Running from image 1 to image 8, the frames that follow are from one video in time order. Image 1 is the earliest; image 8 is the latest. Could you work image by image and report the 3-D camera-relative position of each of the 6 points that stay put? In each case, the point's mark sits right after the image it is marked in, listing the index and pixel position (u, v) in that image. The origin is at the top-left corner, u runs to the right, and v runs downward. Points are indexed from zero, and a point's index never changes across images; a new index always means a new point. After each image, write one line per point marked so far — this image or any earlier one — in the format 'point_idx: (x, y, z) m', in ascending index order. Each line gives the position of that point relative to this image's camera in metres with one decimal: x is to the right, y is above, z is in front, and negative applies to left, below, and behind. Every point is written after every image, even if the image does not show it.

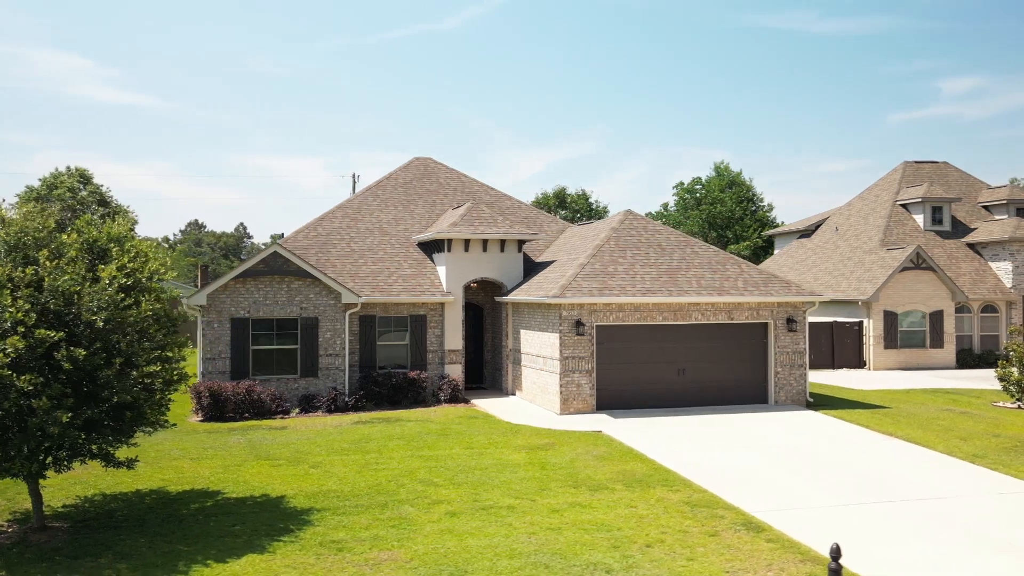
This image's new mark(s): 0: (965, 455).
0: (+7.9, -2.9, +12.6) m
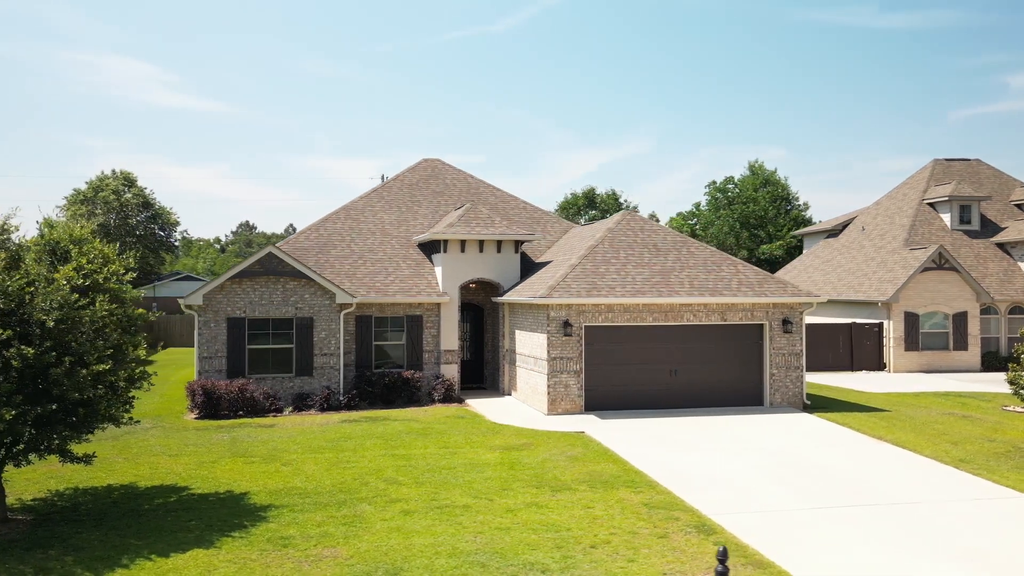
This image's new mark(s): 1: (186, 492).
0: (+7.4, -2.9, +12.3) m
1: (-4.6, -2.8, +10.1) m
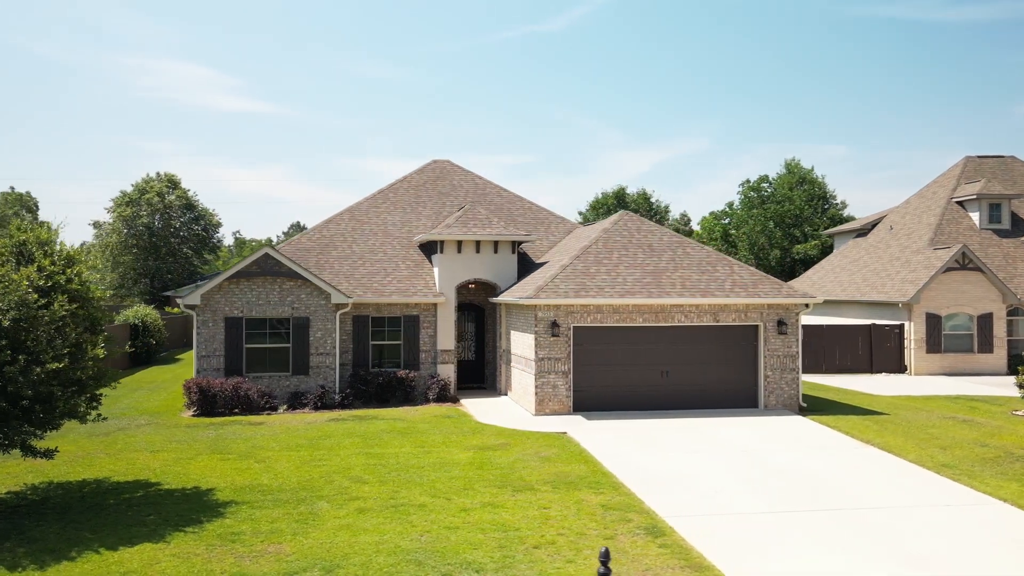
0: (+6.9, -2.9, +12.0) m
1: (-5.1, -2.8, +10.3) m
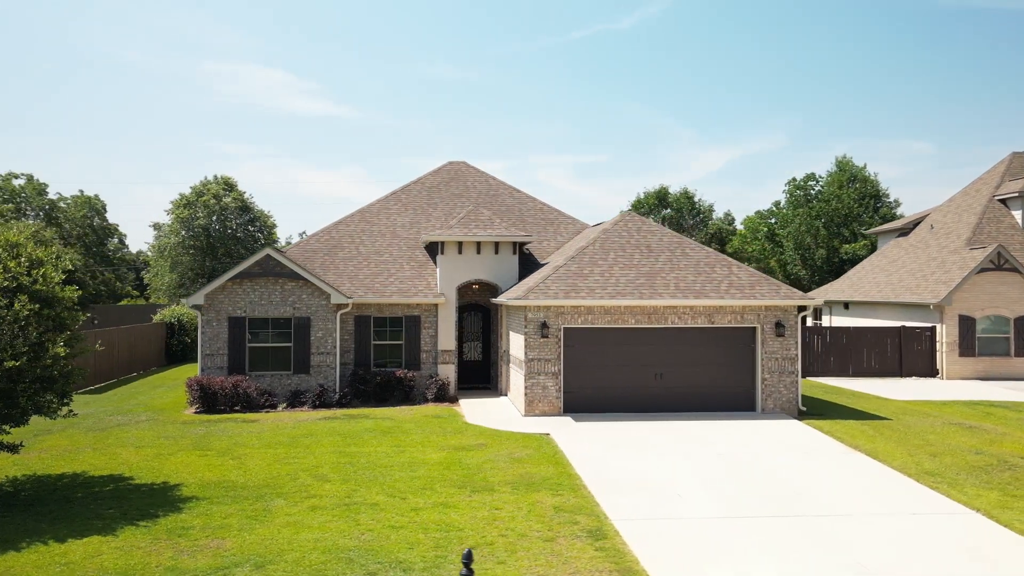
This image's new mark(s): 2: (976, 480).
0: (+6.4, -3.0, +11.6) m
1: (-5.7, -2.8, +10.6) m
2: (+7.0, -2.9, +11.1) m
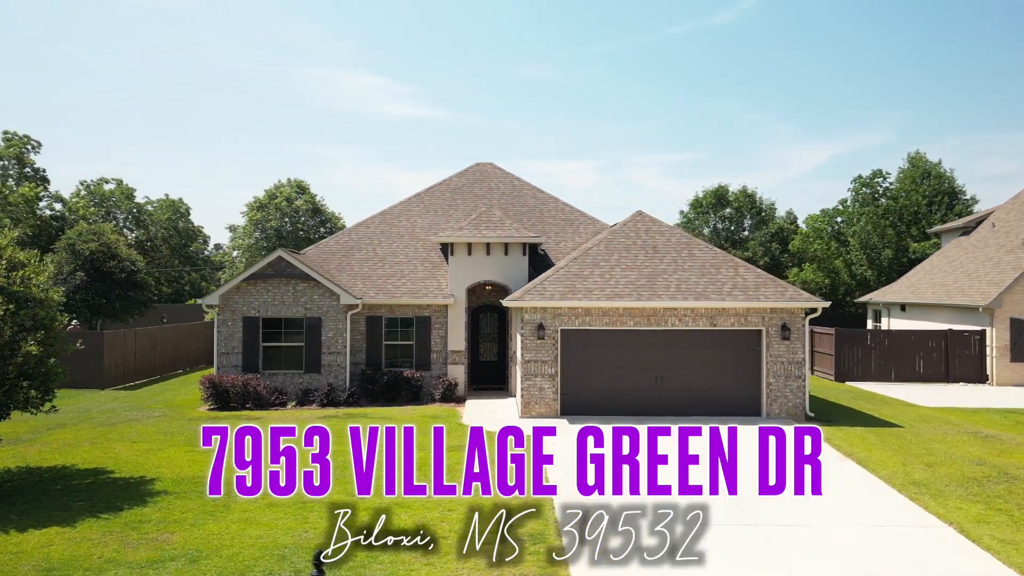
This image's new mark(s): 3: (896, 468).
0: (+6.0, -3.0, +11.1) m
1: (-6.2, -2.8, +11.1) m
2: (+6.5, -3.0, +10.5) m
3: (+6.3, -3.0, +11.9) m
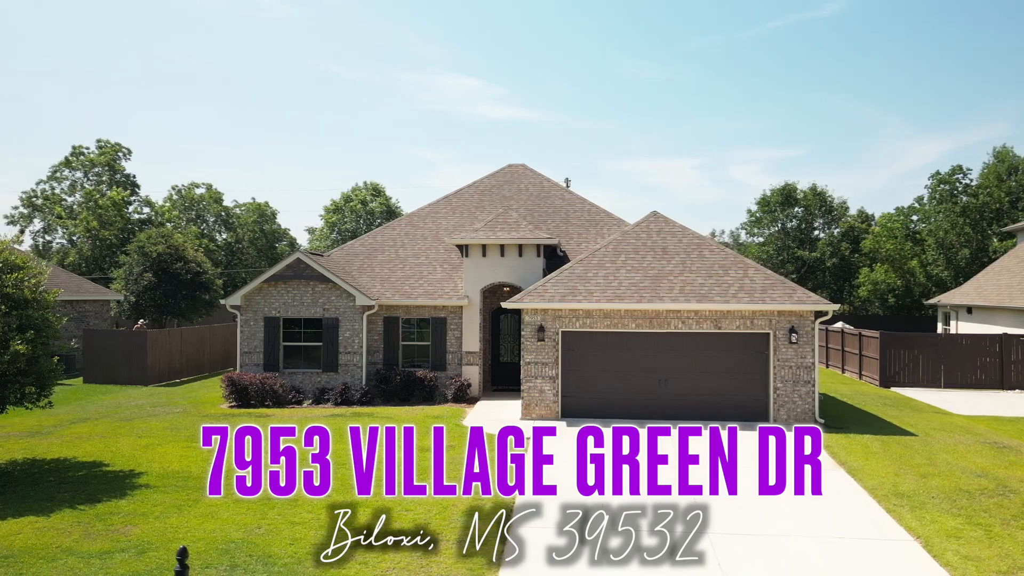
0: (+5.5, -3.0, +10.7) m
1: (-6.6, -2.9, +11.6) m
2: (+6.0, -3.0, +10.0) m
3: (+5.9, -3.0, +11.4) m
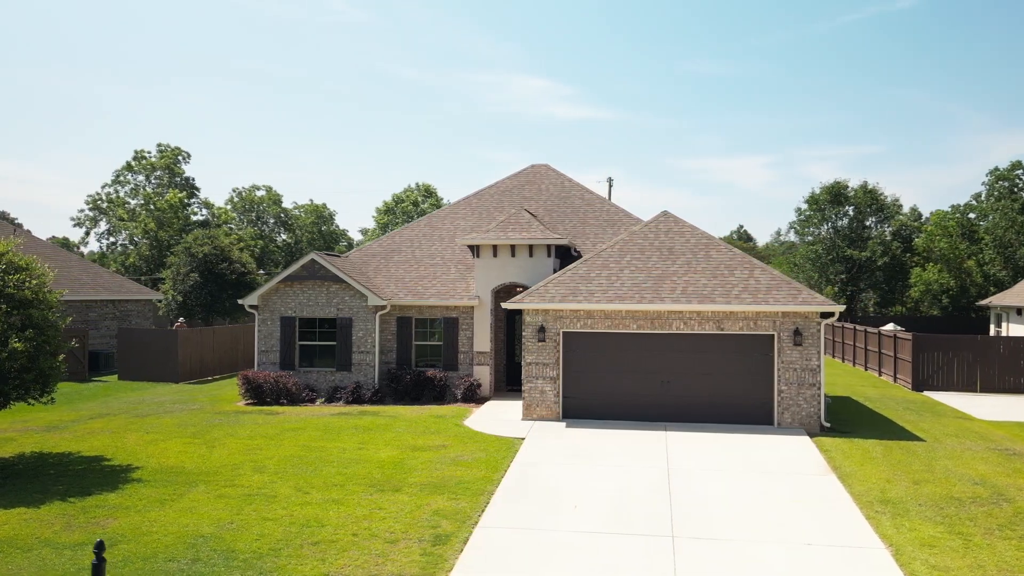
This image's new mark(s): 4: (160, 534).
0: (+5.2, -3.0, +10.4) m
1: (-6.9, -2.9, +12.1) m
2: (+5.6, -3.0, +9.7) m
3: (+5.6, -3.0, +11.1) m
4: (-4.2, -2.9, +8.7) m
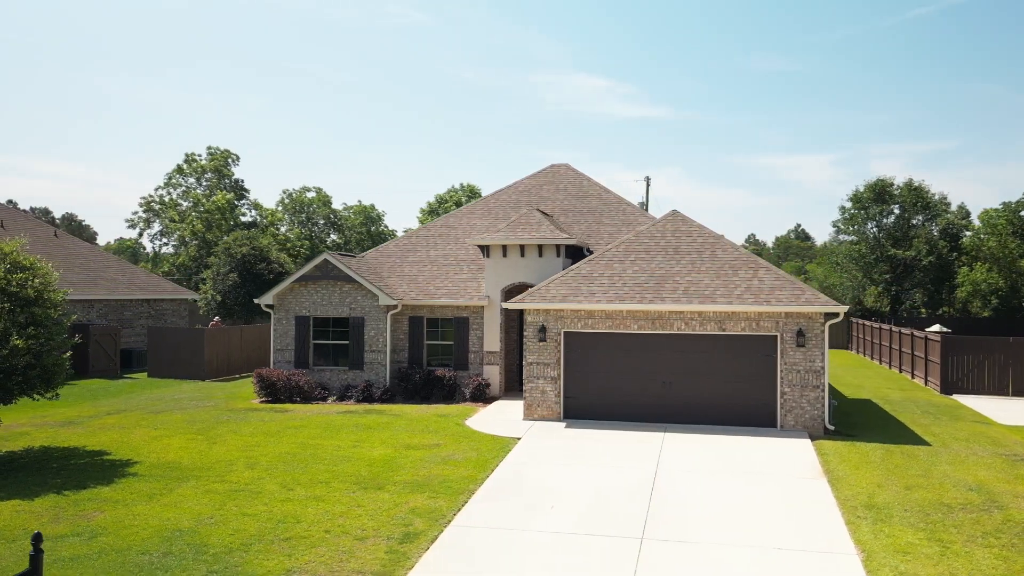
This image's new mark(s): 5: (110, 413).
0: (+4.9, -3.1, +10.2) m
1: (-7.1, -2.9, +12.5) m
2: (+5.3, -3.0, +9.5) m
3: (+5.3, -3.0, +10.9) m
4: (-4.5, -2.9, +9.0) m
5: (-9.6, -3.0, +17.3) m
